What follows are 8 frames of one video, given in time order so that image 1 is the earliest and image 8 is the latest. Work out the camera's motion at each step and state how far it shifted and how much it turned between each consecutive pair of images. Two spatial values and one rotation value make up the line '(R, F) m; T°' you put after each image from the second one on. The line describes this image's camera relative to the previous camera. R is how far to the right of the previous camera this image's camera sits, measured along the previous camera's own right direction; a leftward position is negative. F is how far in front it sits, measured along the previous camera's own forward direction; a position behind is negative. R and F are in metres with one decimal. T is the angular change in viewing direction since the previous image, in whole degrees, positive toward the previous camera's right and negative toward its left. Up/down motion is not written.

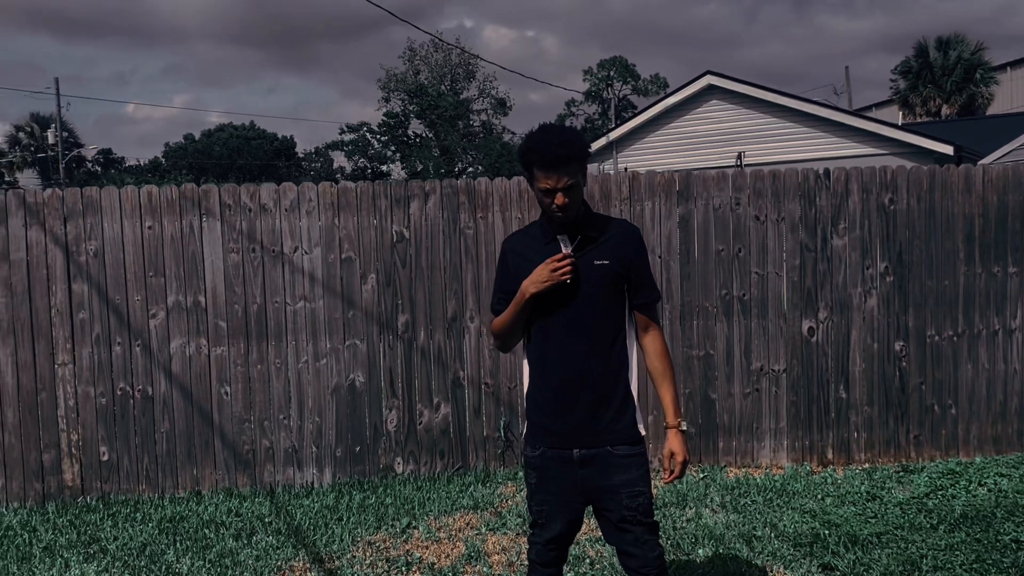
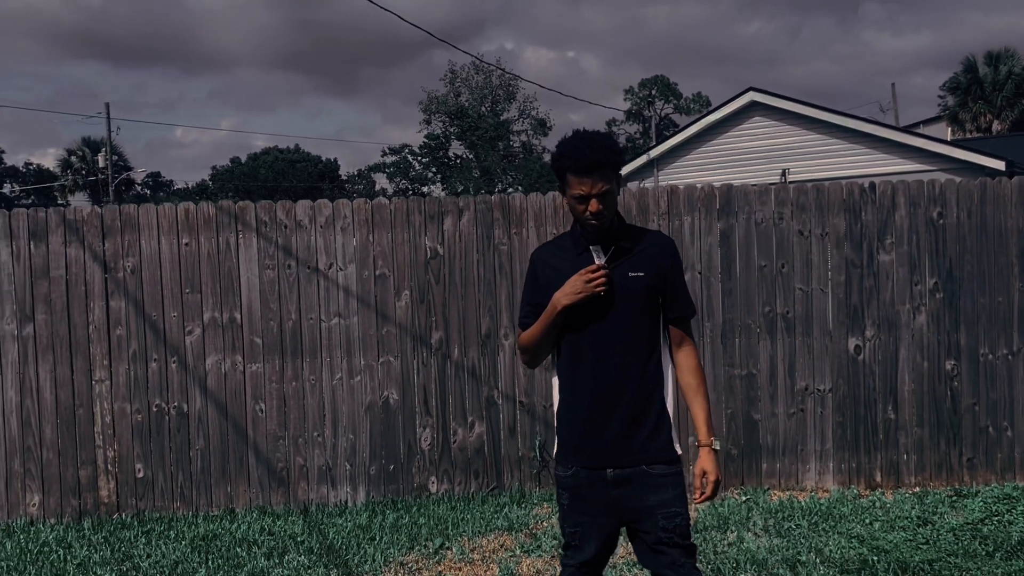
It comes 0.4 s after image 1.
(0.0, +0.1) m; -3°
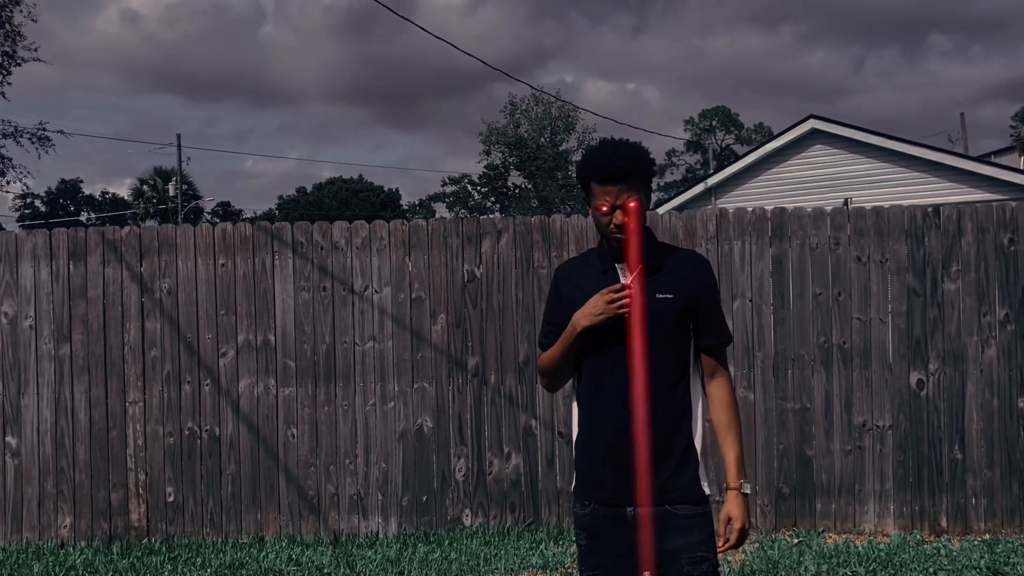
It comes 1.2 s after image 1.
(+0.1, +0.2) m; -4°
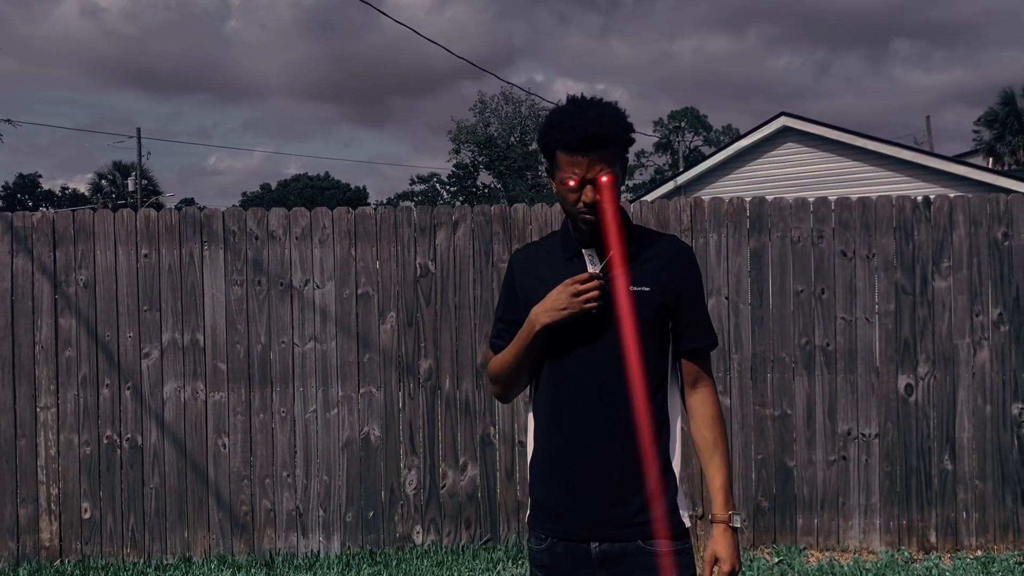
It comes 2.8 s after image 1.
(+0.1, +0.5) m; +2°
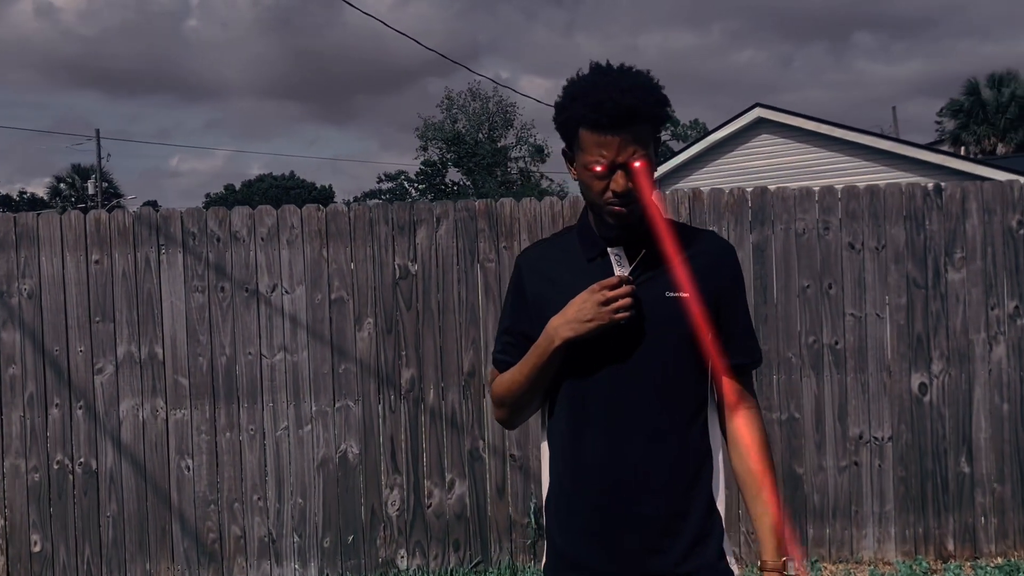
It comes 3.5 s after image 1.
(-0.1, +0.4) m; +2°
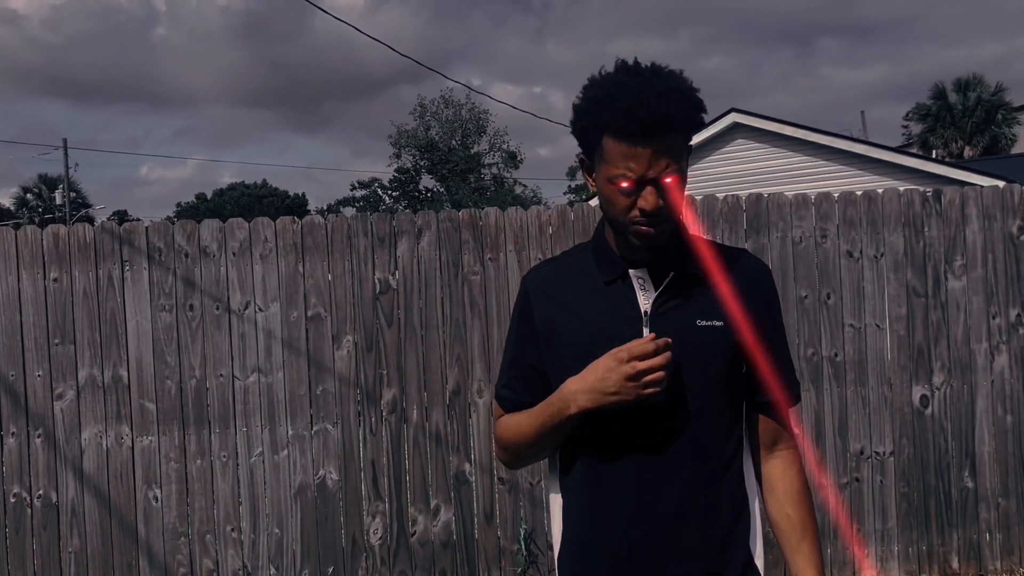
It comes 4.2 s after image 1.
(-0.1, +0.2) m; +2°
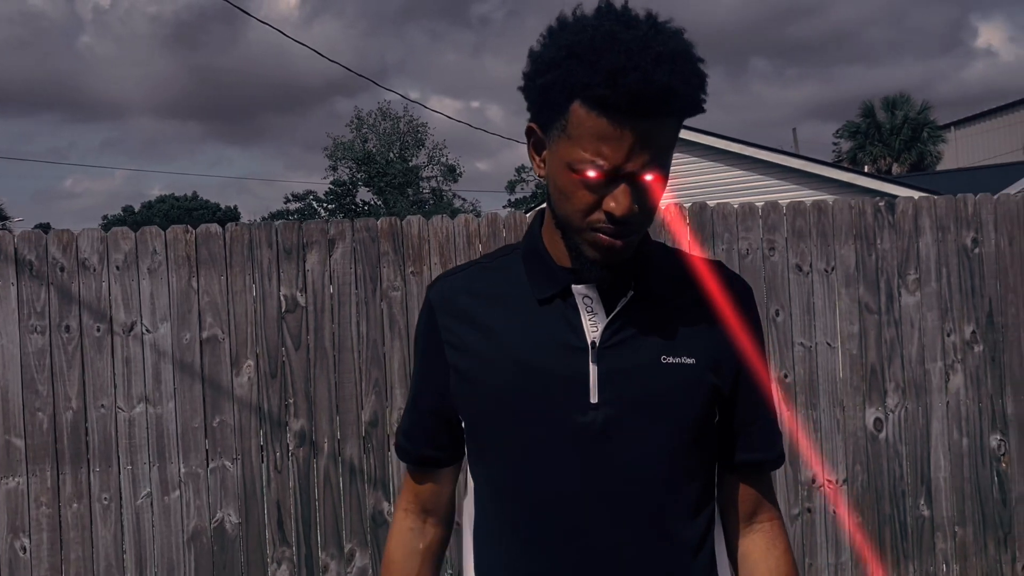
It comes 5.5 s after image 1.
(+0.1, +0.4) m; +4°
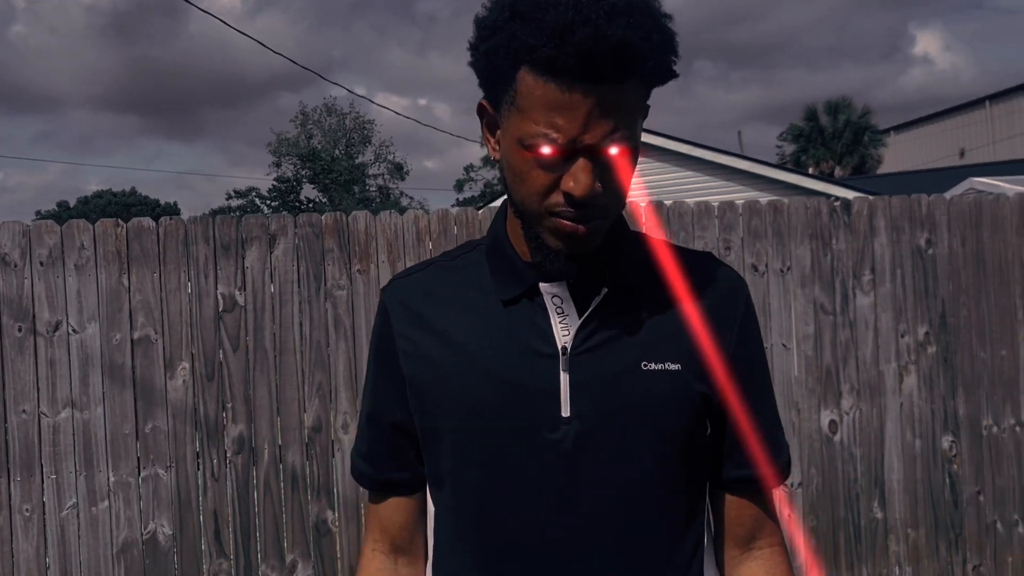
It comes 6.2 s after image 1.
(0.0, +0.1) m; +3°
